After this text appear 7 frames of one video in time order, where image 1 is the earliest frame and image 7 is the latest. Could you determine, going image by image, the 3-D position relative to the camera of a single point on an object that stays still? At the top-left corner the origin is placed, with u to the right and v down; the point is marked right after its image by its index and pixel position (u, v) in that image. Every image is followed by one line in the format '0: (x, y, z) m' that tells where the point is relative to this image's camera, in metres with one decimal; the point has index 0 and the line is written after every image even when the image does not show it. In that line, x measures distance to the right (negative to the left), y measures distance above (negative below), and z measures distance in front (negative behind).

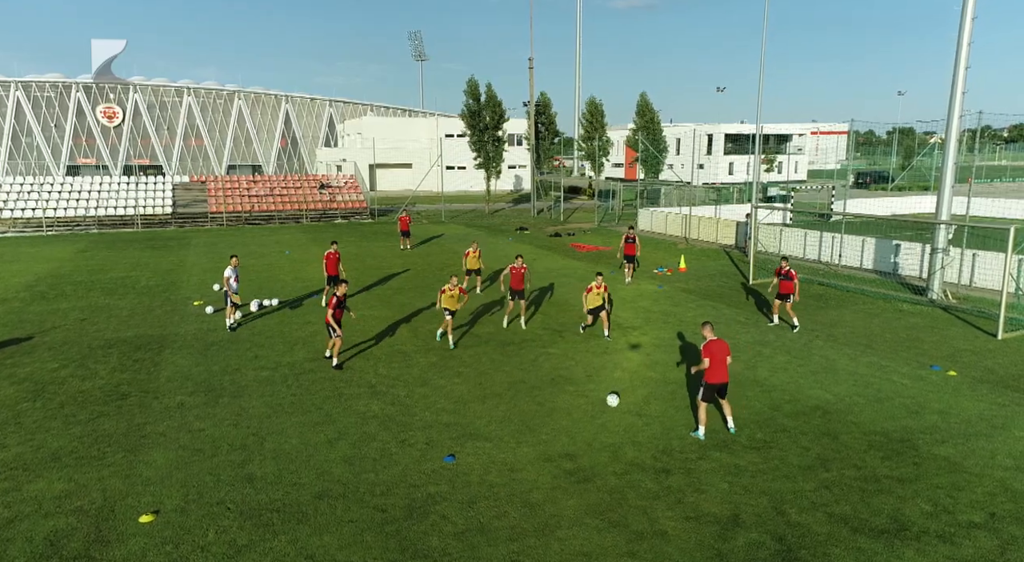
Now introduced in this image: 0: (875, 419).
0: (+5.9, -2.3, +10.4) m
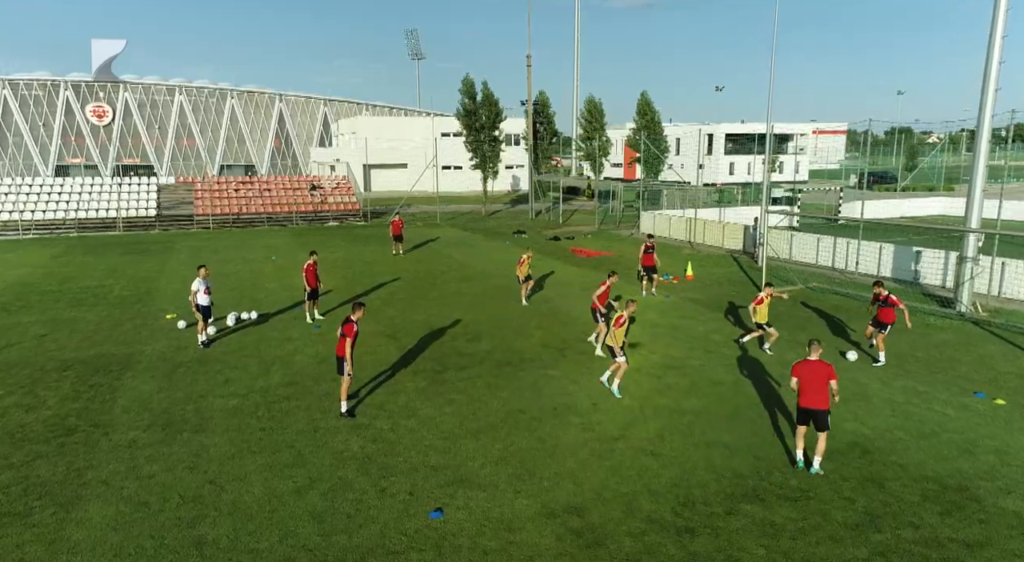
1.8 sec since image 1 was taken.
0: (+5.9, -2.6, +9.1) m
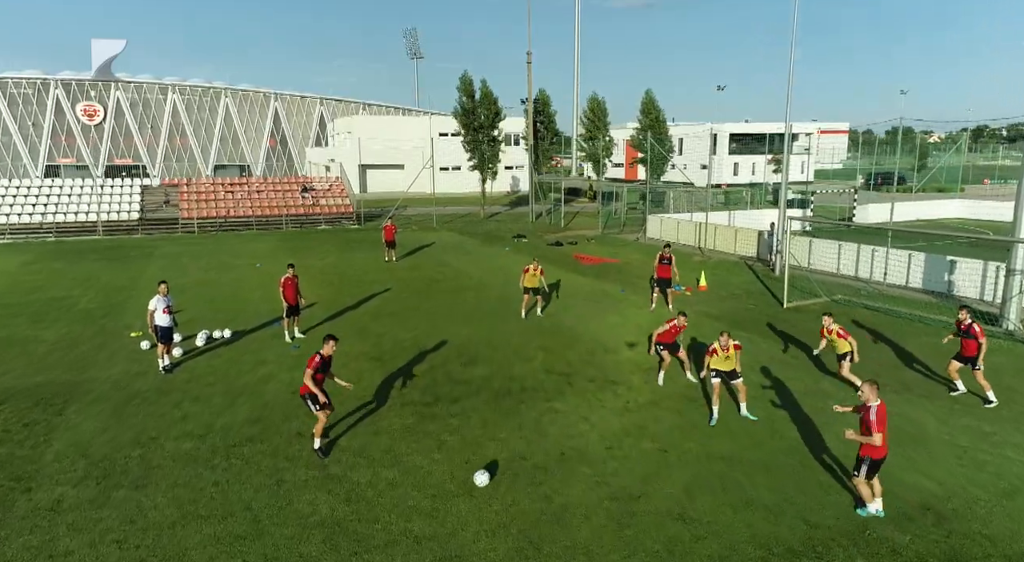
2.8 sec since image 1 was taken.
0: (+5.9, -2.9, +7.5) m
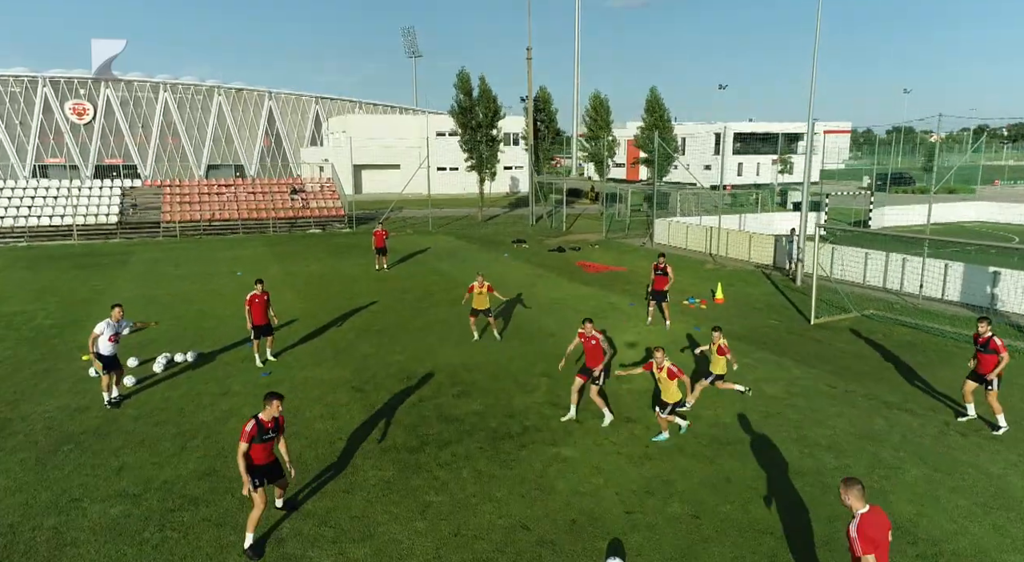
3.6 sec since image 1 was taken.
0: (+5.9, -3.3, +5.7) m
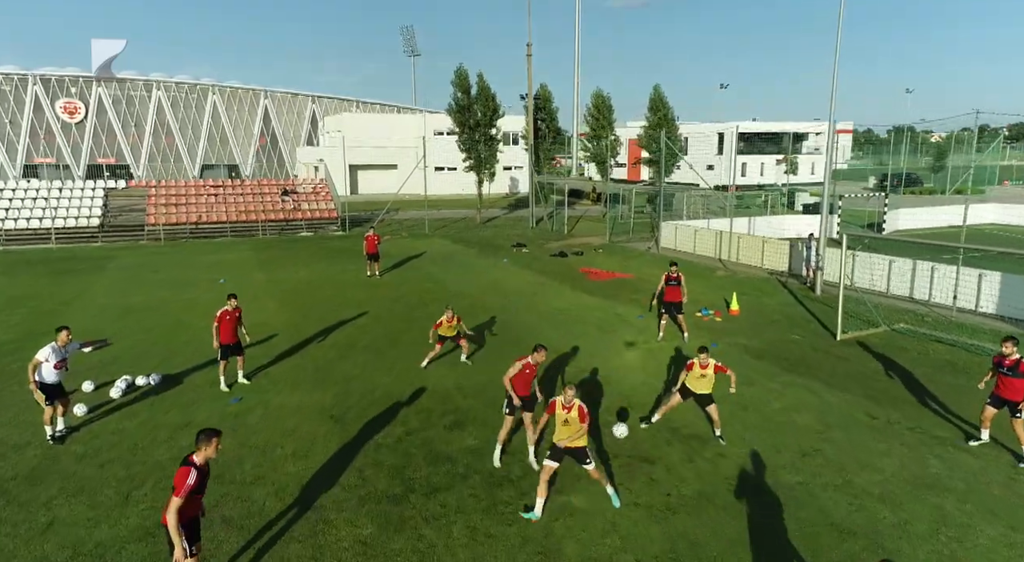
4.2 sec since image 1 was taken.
0: (+5.9, -3.6, +4.3) m
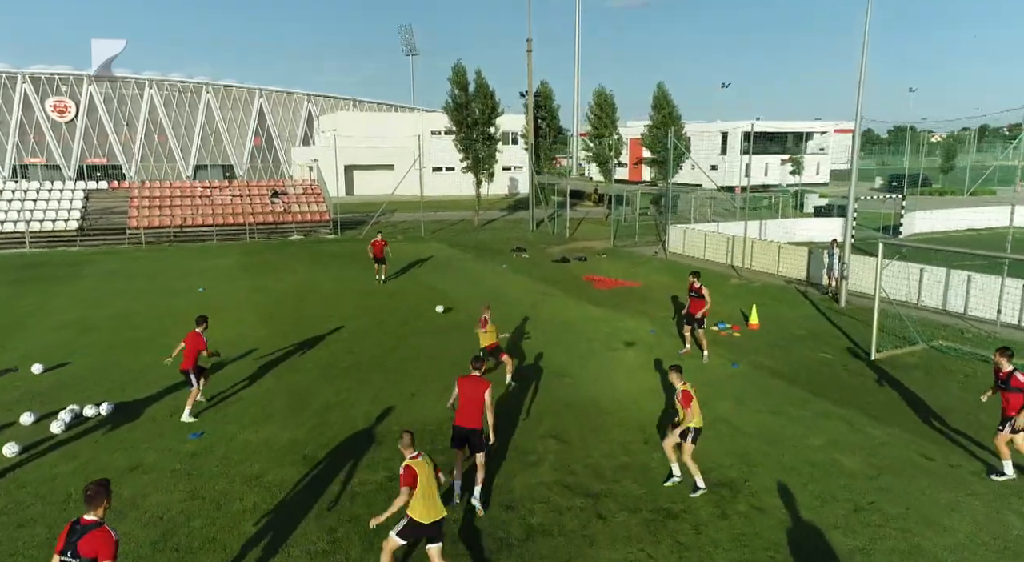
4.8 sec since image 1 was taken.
0: (+5.9, -3.9, +2.8) m
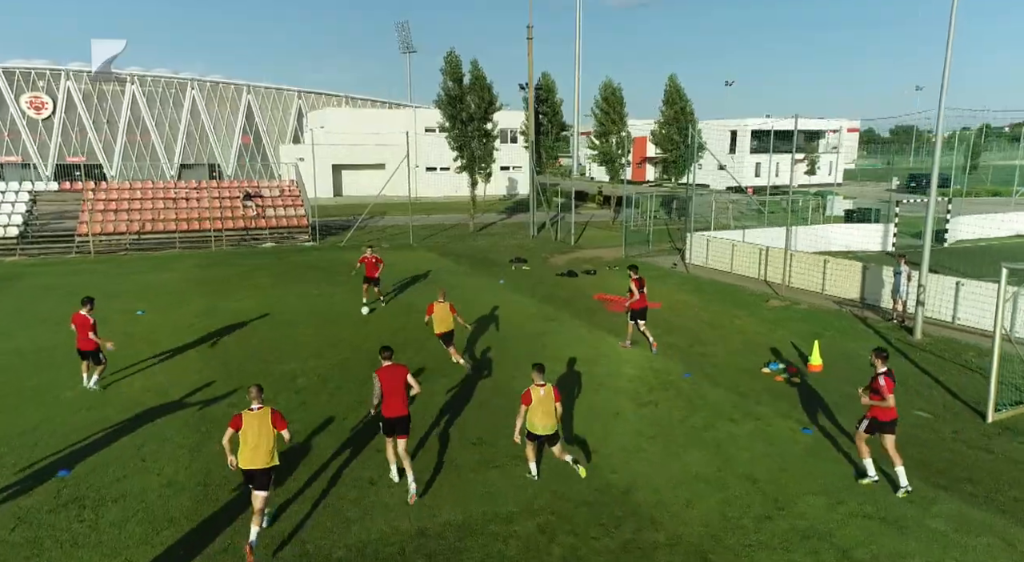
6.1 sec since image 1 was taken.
0: (+5.9, -4.5, -0.6) m
